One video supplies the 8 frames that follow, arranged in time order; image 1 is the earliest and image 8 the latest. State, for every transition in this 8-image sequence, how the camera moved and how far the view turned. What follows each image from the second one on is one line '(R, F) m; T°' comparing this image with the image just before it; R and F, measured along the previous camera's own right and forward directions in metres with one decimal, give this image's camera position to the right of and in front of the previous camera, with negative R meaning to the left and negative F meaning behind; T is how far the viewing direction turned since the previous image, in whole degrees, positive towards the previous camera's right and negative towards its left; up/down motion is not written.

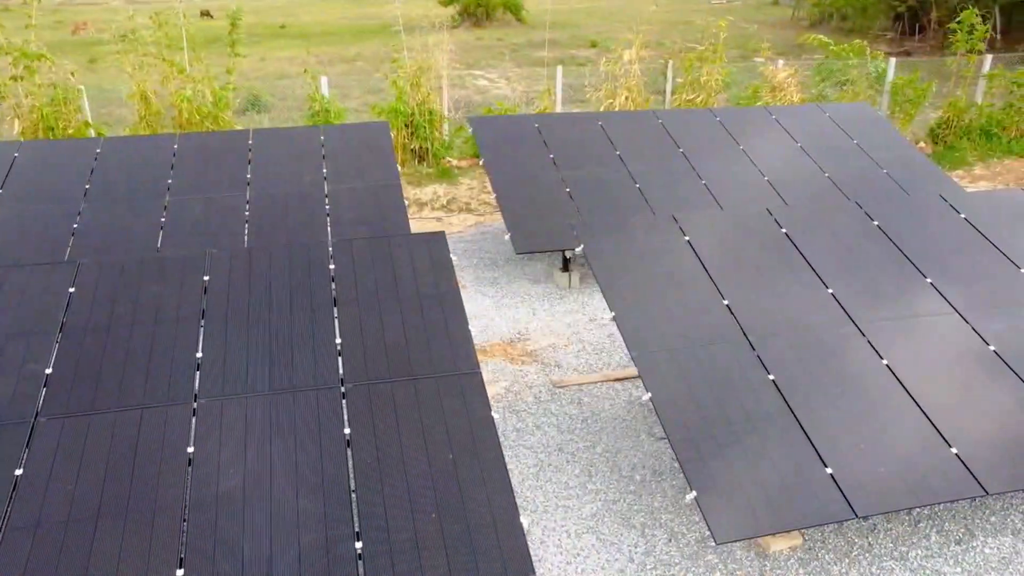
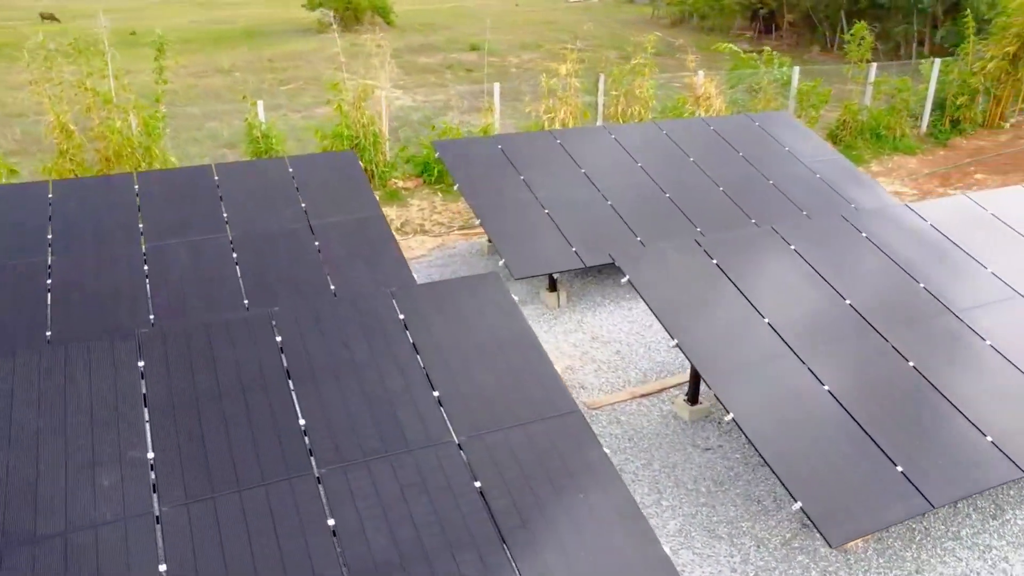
(-1.5, -0.1) m; +10°
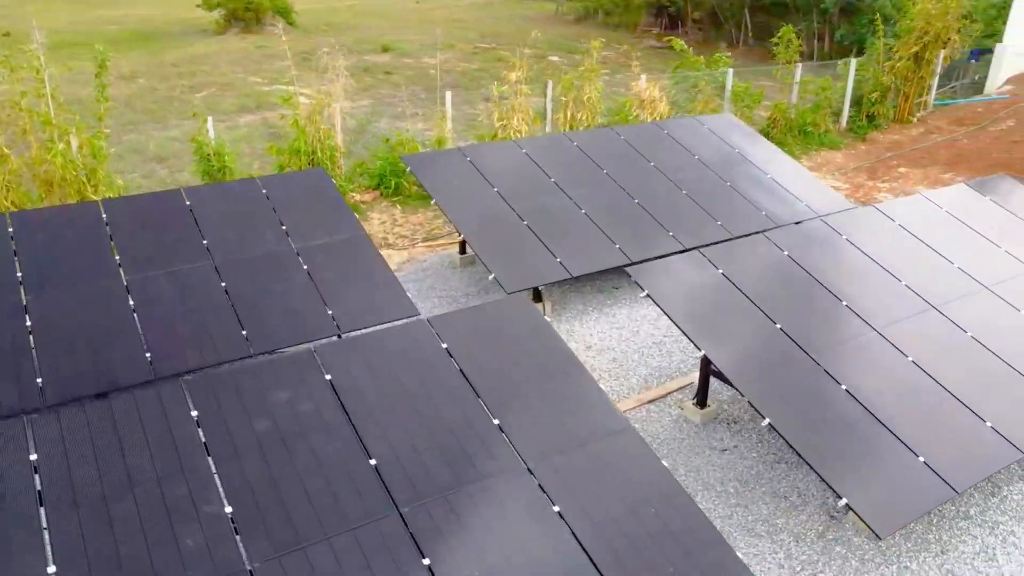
(-1.0, 0.0) m; +7°
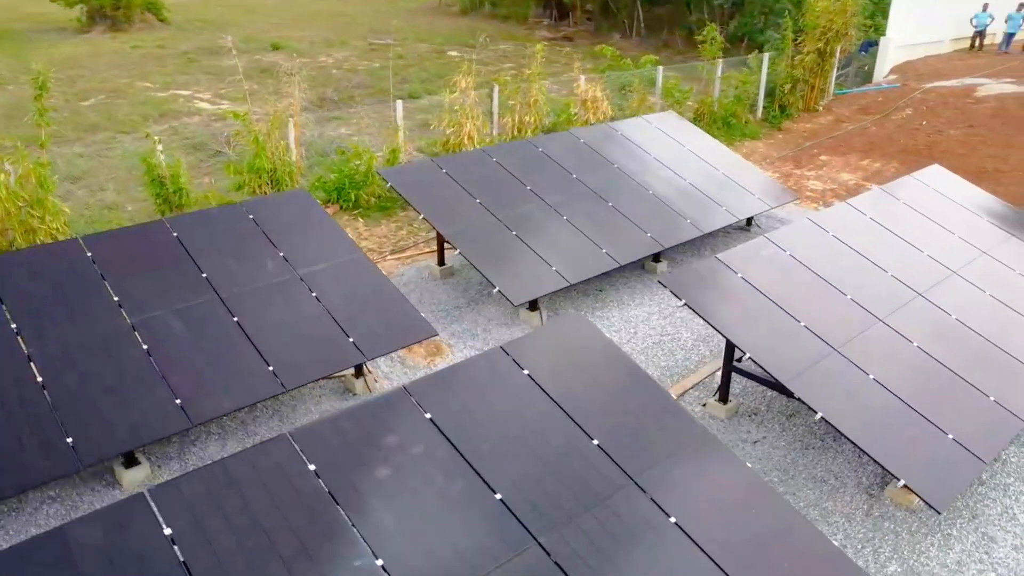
(-1.4, 0.0) m; +9°
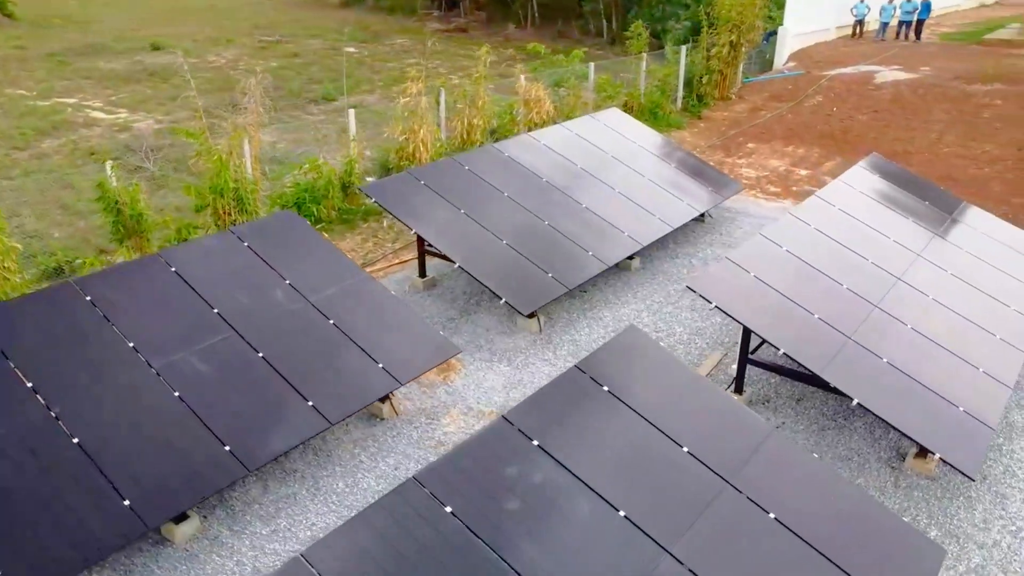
(-1.5, 0.0) m; +9°
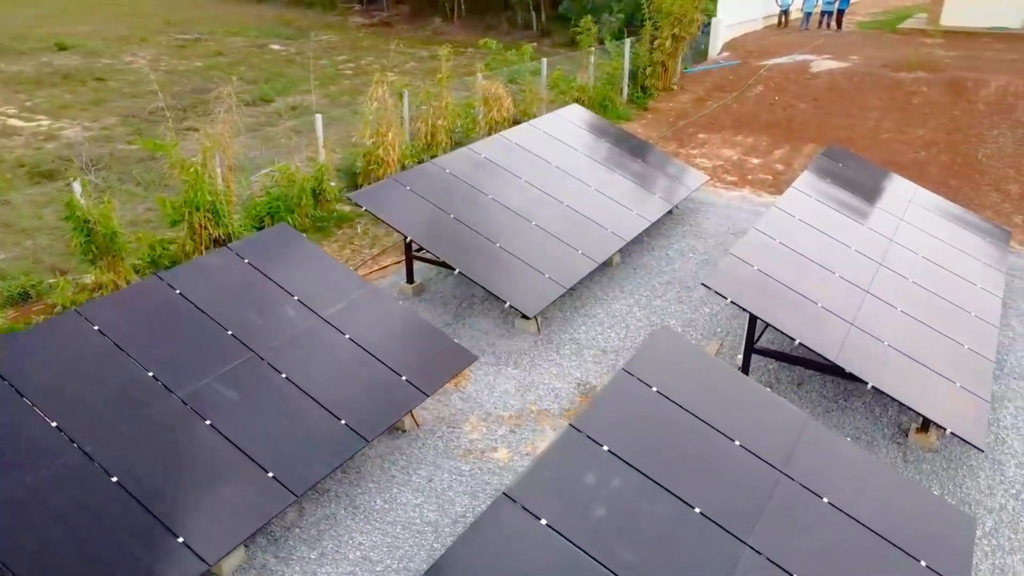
(-1.0, 0.0) m; +6°
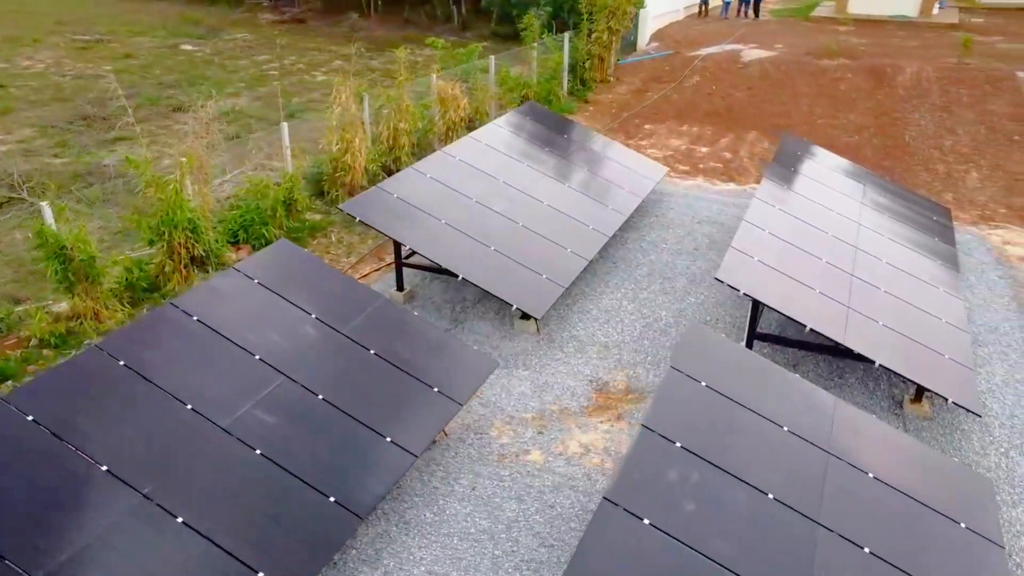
(-1.2, -0.1) m; +7°
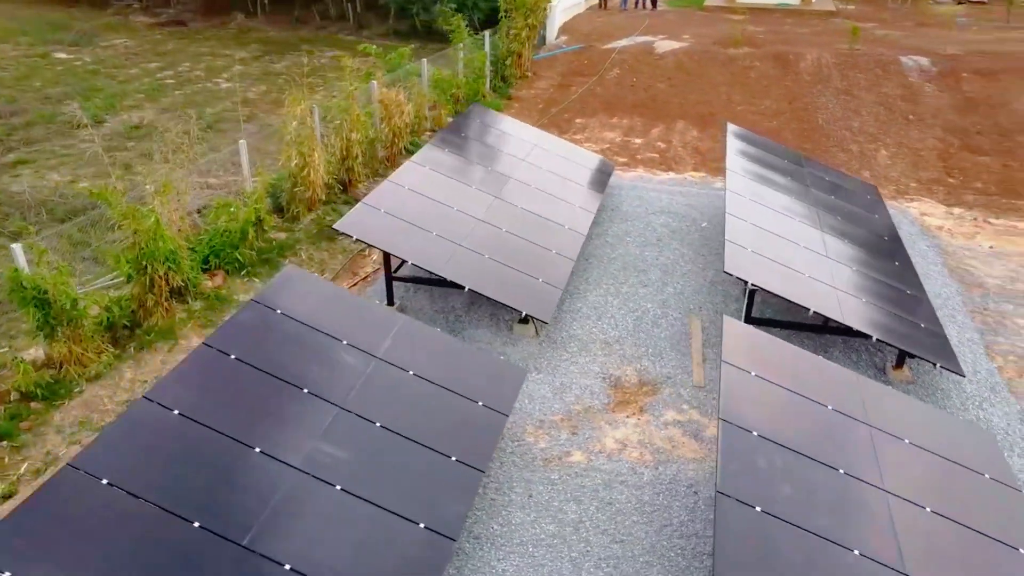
(-1.5, -0.1) m; +9°
